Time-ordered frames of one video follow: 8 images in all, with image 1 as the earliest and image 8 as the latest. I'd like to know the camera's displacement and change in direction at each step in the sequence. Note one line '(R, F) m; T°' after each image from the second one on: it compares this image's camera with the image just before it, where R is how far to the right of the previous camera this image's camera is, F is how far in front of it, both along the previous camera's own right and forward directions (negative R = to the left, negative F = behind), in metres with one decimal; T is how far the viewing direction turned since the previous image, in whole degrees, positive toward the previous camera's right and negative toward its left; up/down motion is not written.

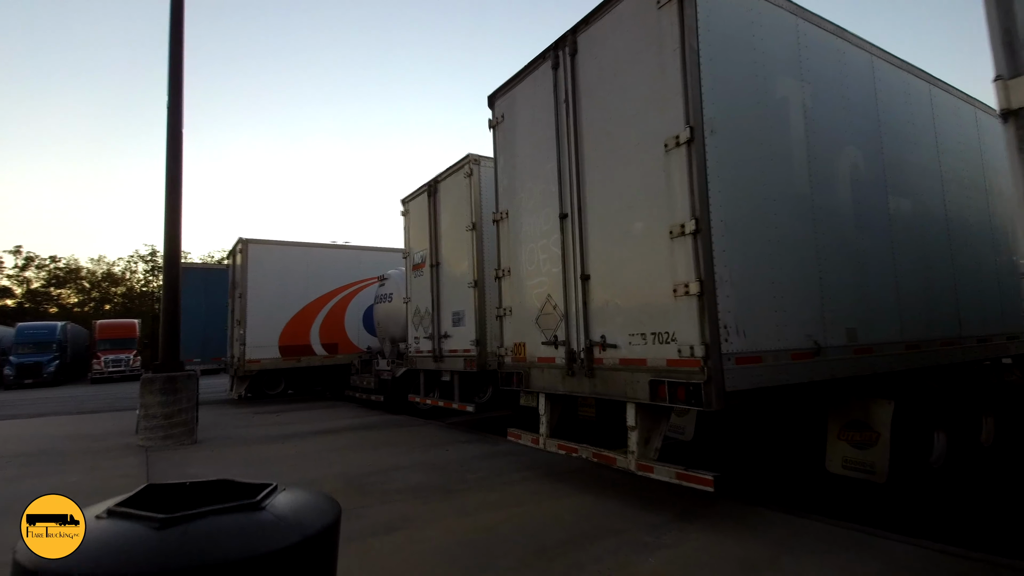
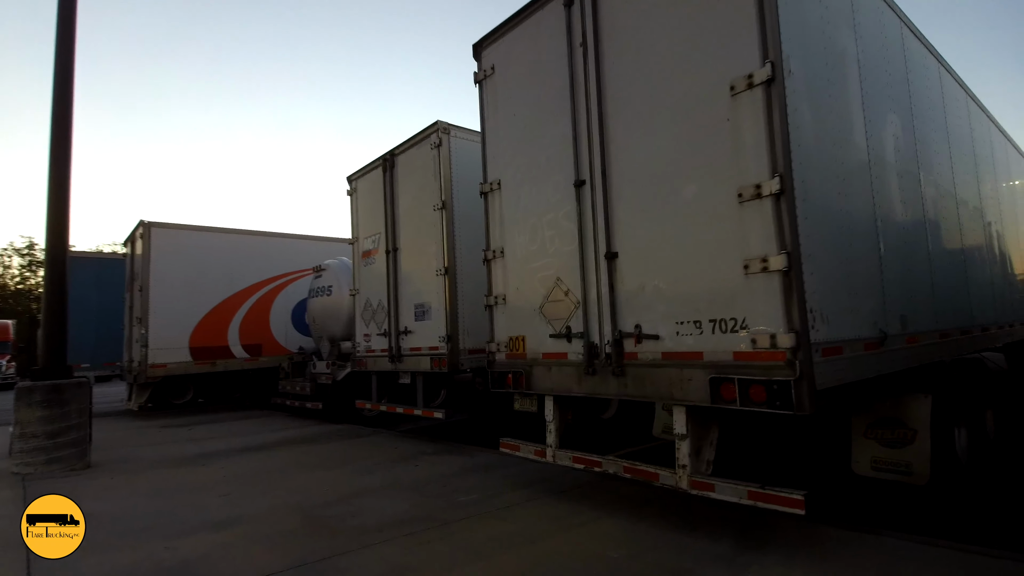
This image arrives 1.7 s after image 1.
(-0.7, +1.1) m; +8°
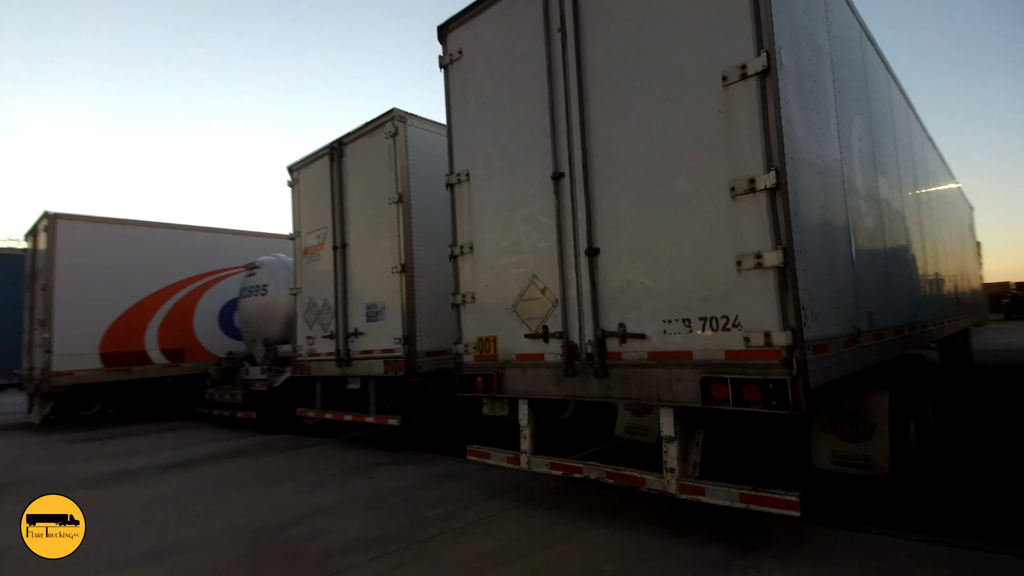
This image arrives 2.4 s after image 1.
(-0.3, +0.3) m; +7°
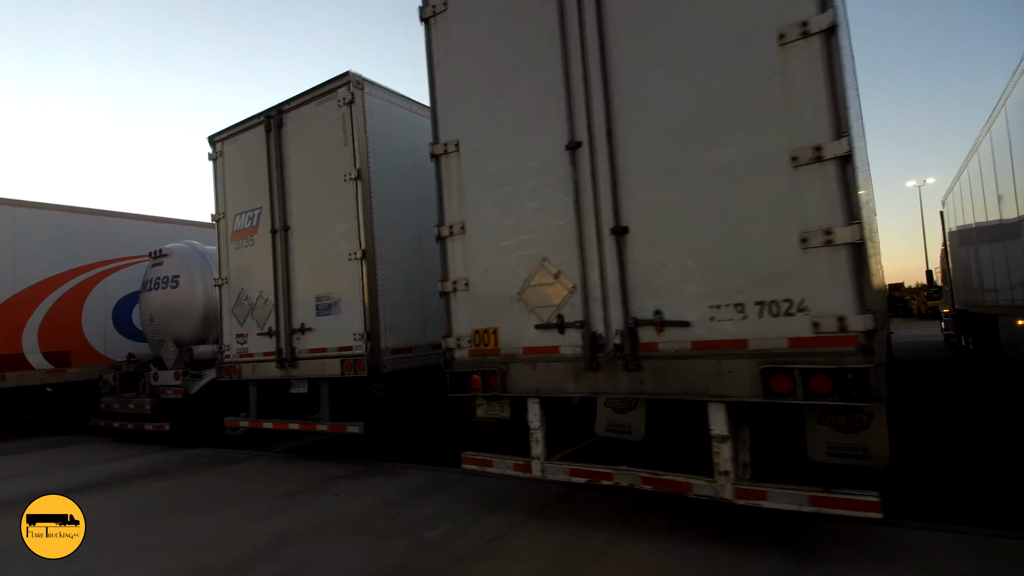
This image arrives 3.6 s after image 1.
(-0.7, +0.7) m; +9°
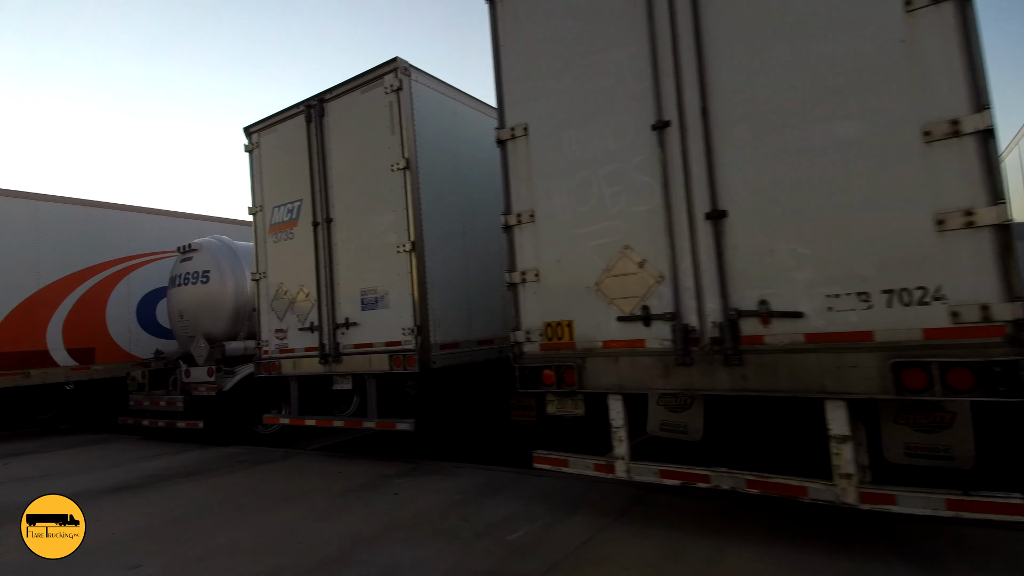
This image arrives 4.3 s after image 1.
(-0.6, +0.2) m; -1°
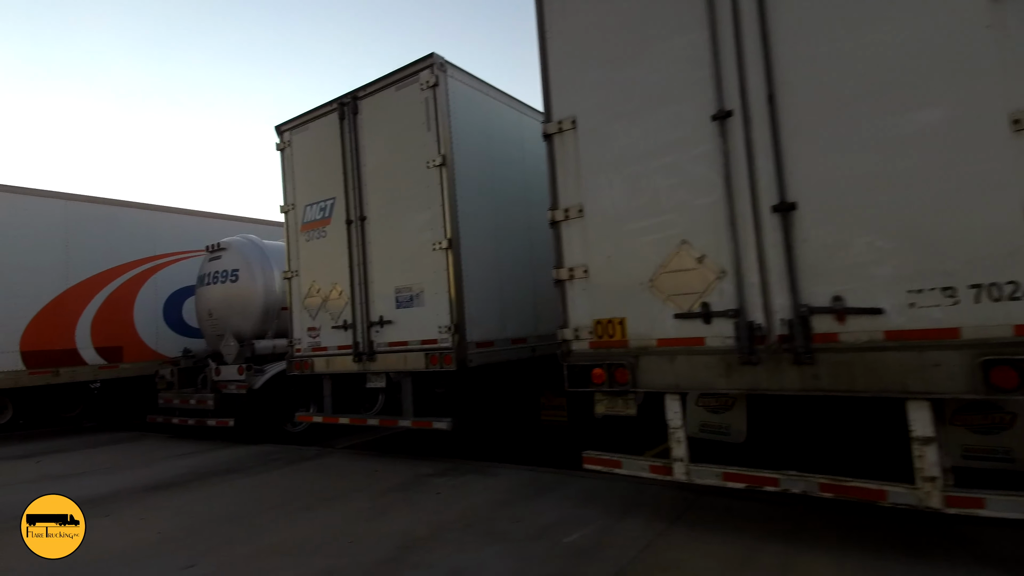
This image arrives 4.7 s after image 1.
(-0.3, +0.1) m; -1°
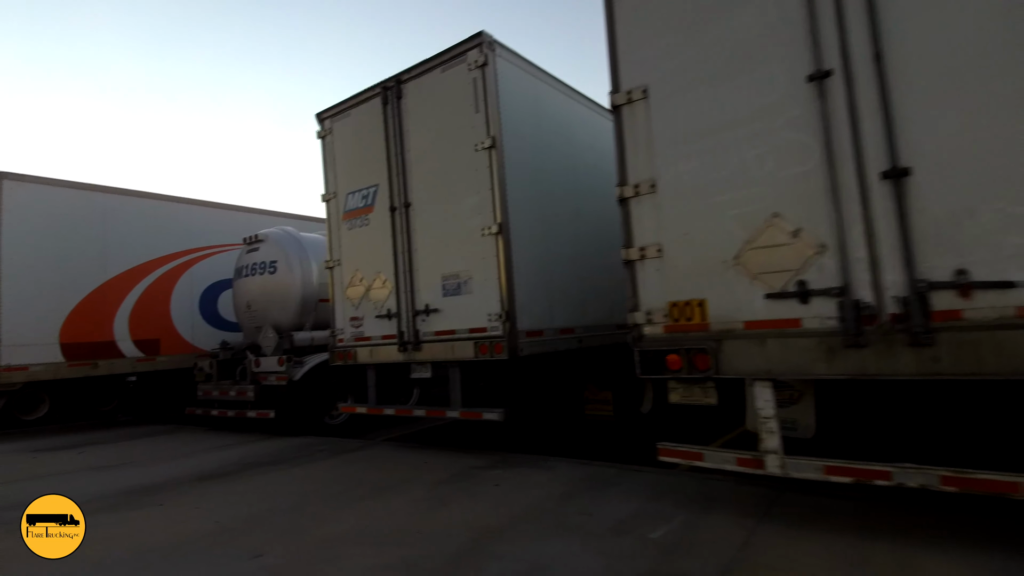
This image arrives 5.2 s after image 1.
(-0.4, +0.2) m; -2°
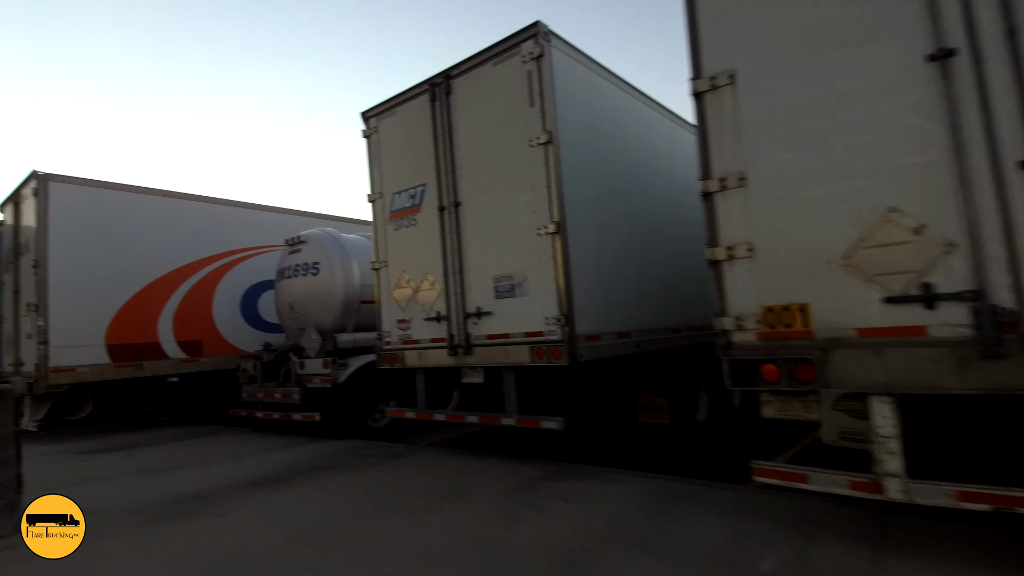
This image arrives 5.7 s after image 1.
(-0.4, +0.3) m; -3°
